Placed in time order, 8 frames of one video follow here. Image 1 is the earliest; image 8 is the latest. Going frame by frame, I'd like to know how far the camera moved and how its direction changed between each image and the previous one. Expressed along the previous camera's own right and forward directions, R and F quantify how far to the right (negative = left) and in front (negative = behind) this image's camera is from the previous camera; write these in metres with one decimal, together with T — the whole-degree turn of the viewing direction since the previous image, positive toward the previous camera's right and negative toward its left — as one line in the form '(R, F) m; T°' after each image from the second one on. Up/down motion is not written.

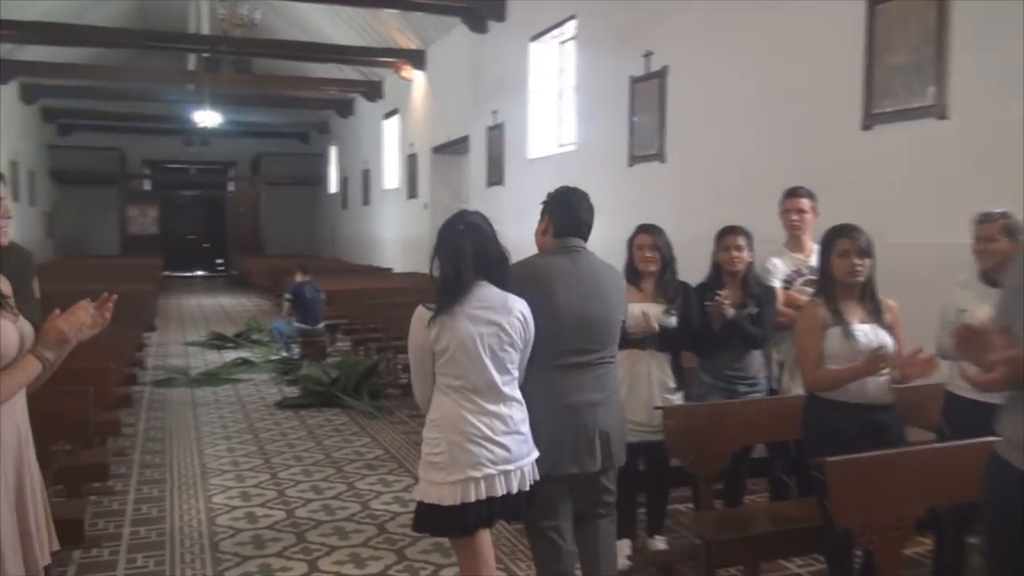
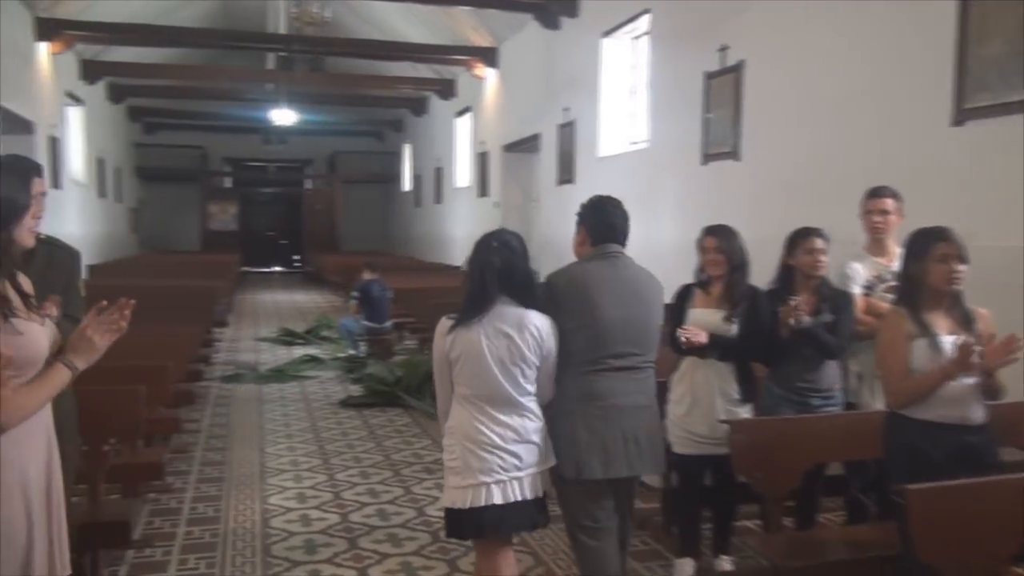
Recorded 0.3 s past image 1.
(+0.1, +0.2) m; -5°
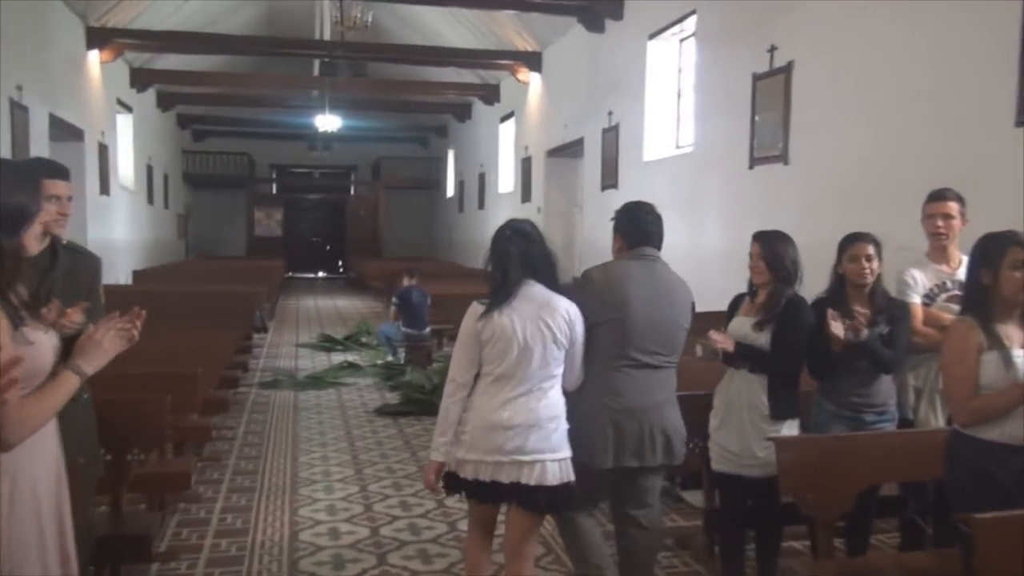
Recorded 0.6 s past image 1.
(0.0, +0.2) m; -3°
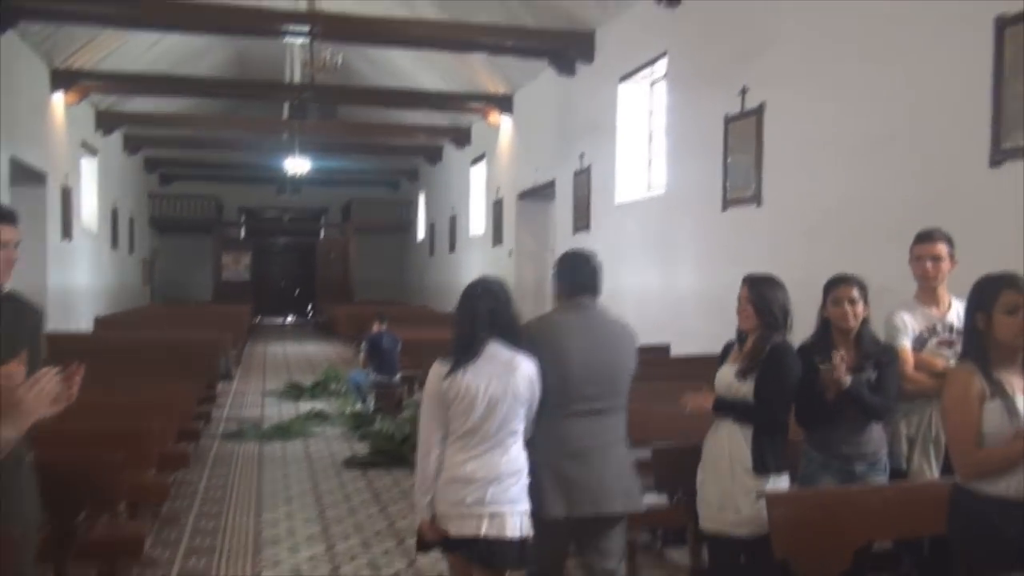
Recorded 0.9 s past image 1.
(0.0, +0.2) m; +2°
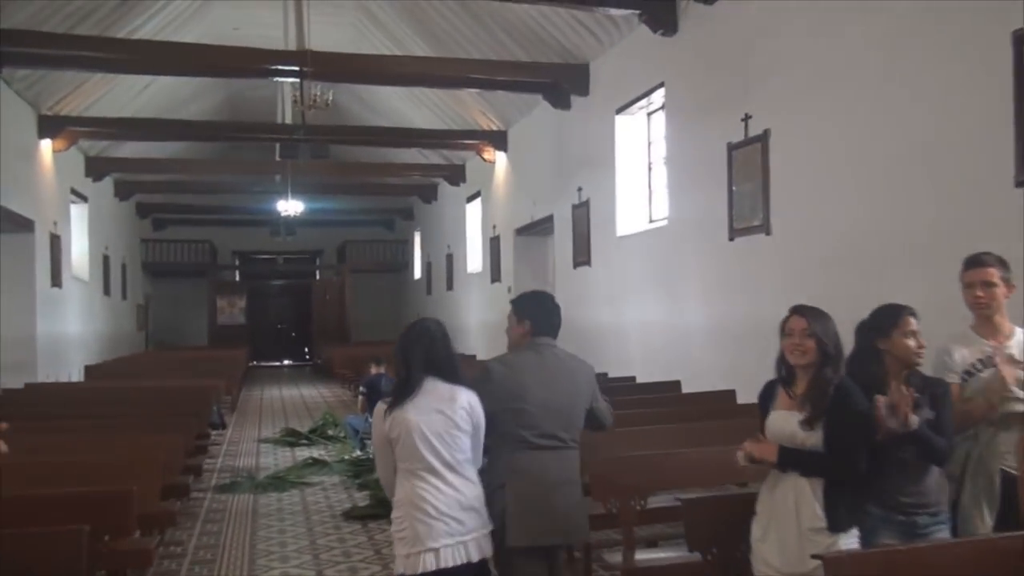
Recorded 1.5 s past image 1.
(-0.1, +0.3) m; 0°
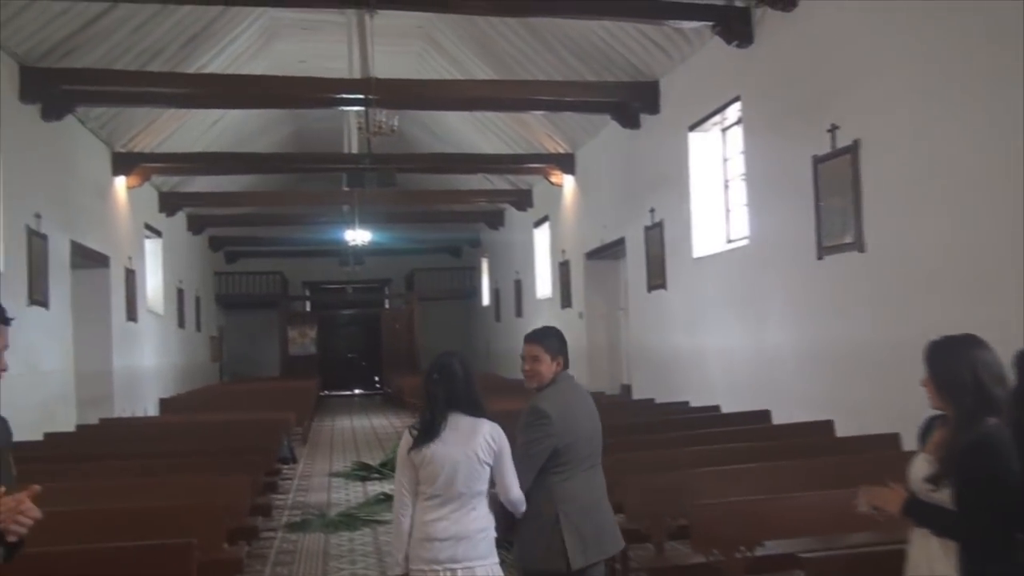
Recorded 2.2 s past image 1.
(-0.1, +0.4) m; -4°
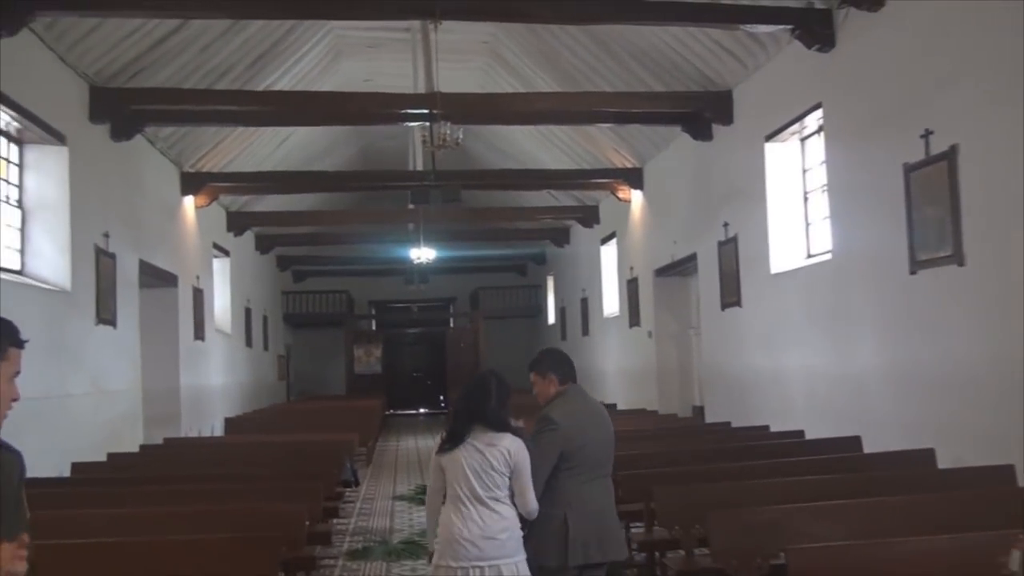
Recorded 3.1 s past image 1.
(0.0, +0.4) m; -4°
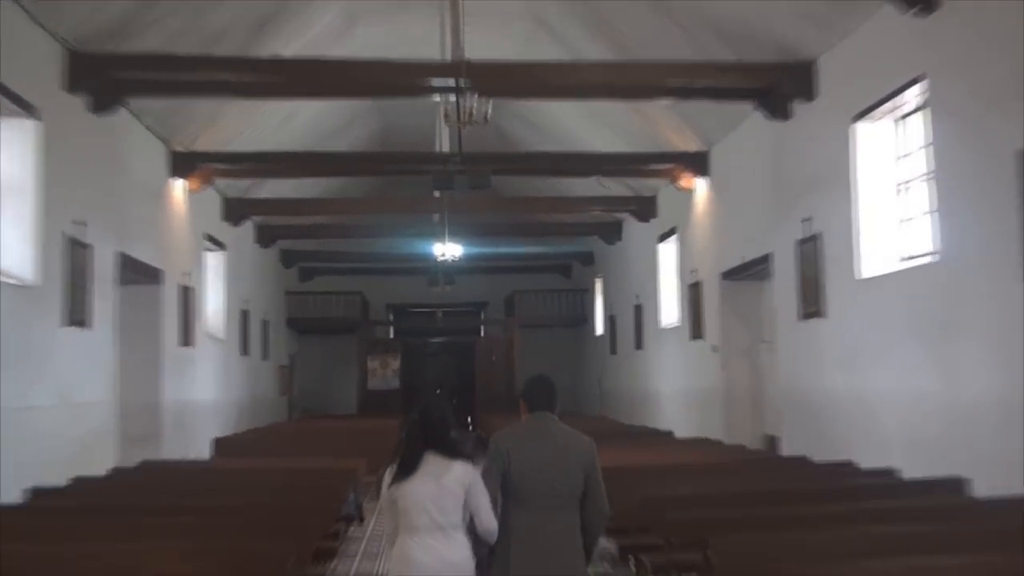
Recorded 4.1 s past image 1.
(0.0, +2.0) m; -2°
